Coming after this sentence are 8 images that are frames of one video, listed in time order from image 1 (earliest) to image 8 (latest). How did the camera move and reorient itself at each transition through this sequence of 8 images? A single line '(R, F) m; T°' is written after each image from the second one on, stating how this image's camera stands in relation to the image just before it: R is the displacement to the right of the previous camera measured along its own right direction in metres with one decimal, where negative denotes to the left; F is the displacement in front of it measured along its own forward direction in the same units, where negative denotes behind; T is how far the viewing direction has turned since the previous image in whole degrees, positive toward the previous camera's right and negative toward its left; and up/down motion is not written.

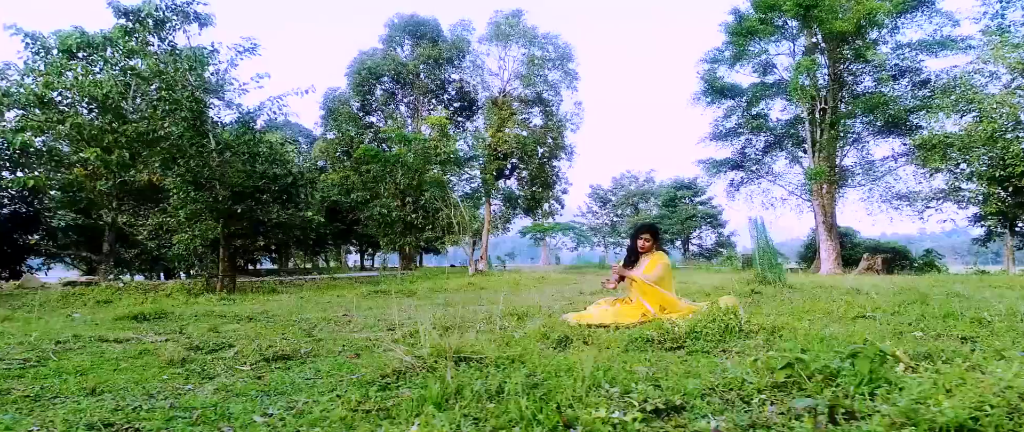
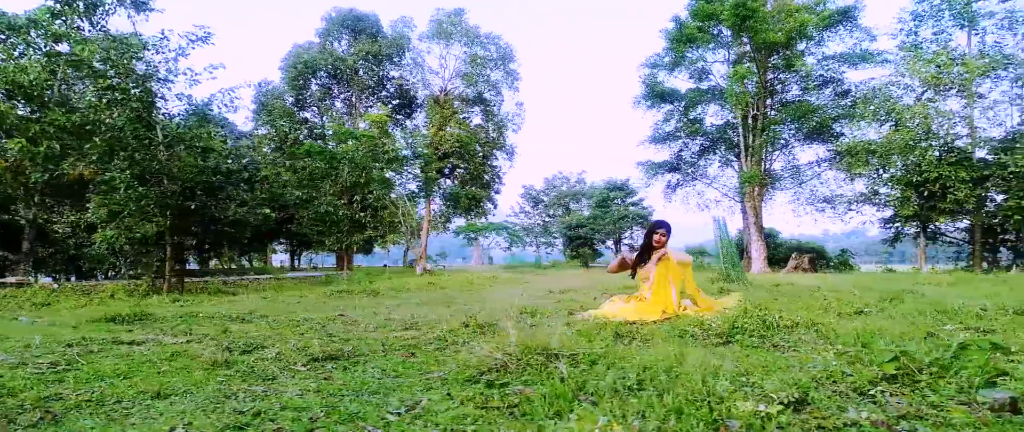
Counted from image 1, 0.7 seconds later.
(-0.5, 0.0) m; +6°
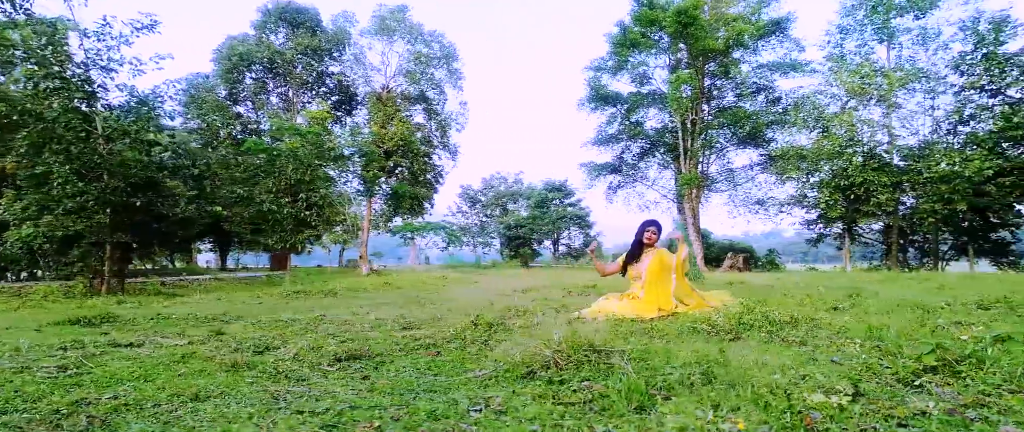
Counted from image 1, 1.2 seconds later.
(-0.4, 0.0) m; +6°
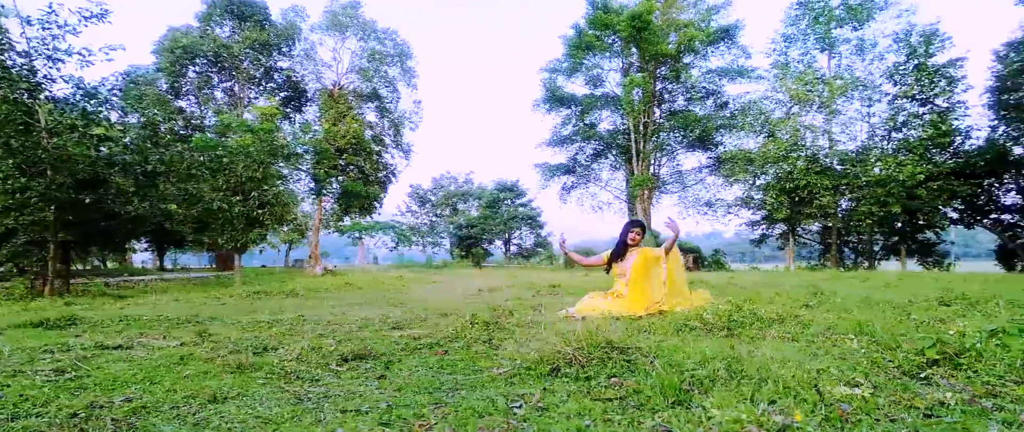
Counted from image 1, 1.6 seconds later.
(-0.2, 0.0) m; +5°
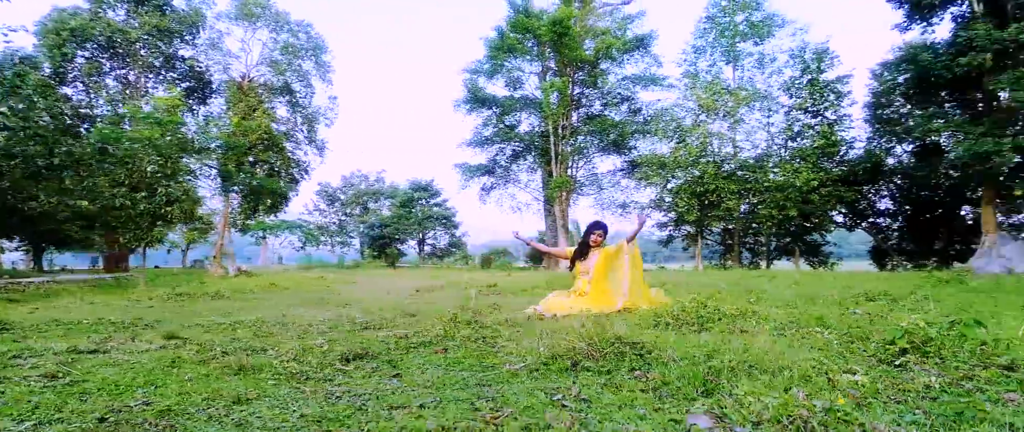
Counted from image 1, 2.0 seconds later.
(-0.4, -0.1) m; +8°
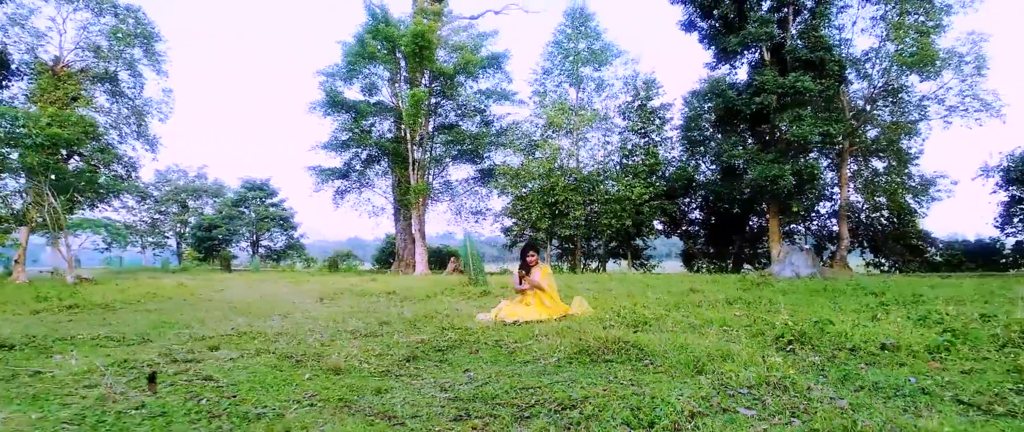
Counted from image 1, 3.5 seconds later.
(-1.1, -0.7) m; +16°
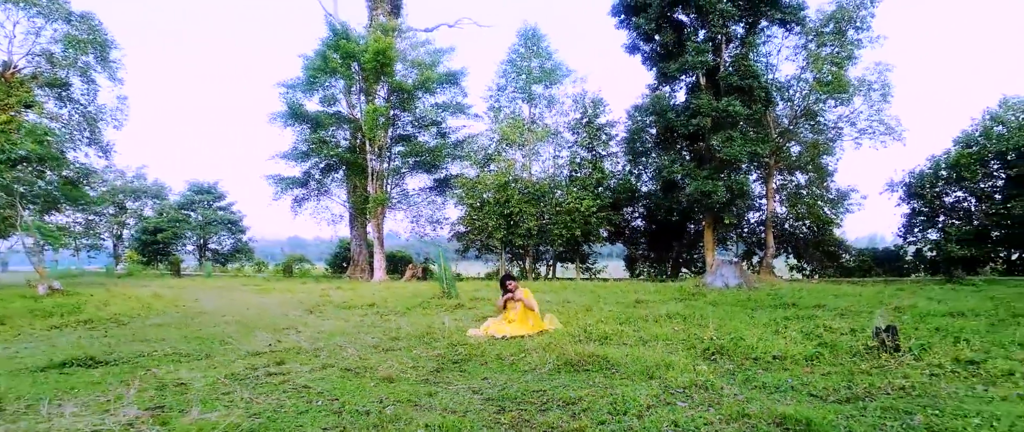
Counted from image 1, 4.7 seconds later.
(-0.5, -1.2) m; +5°
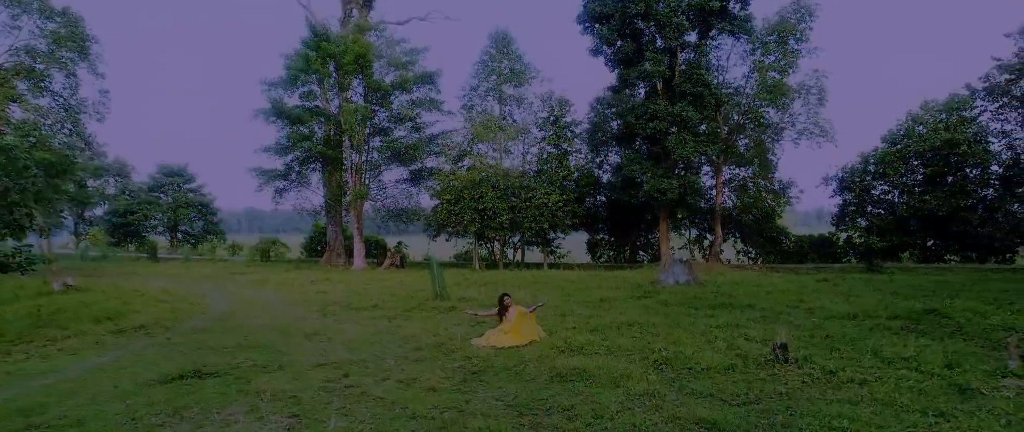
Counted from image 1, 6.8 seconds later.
(-0.5, -1.7) m; +4°
